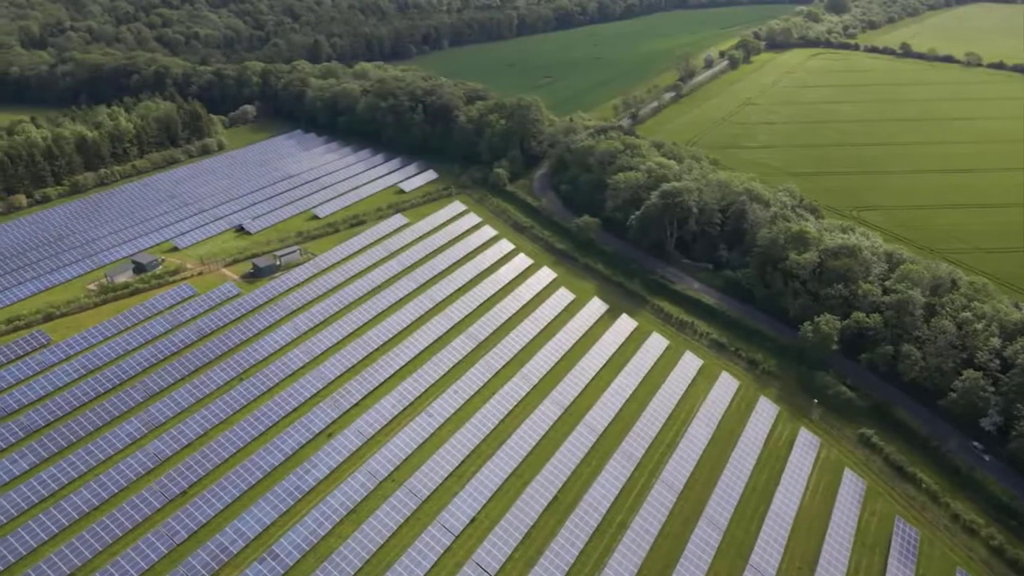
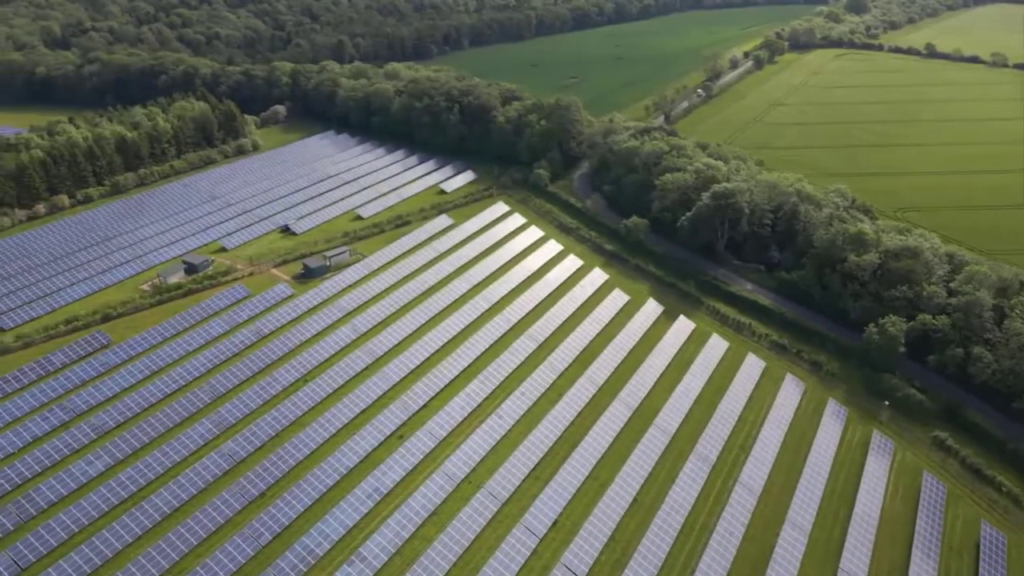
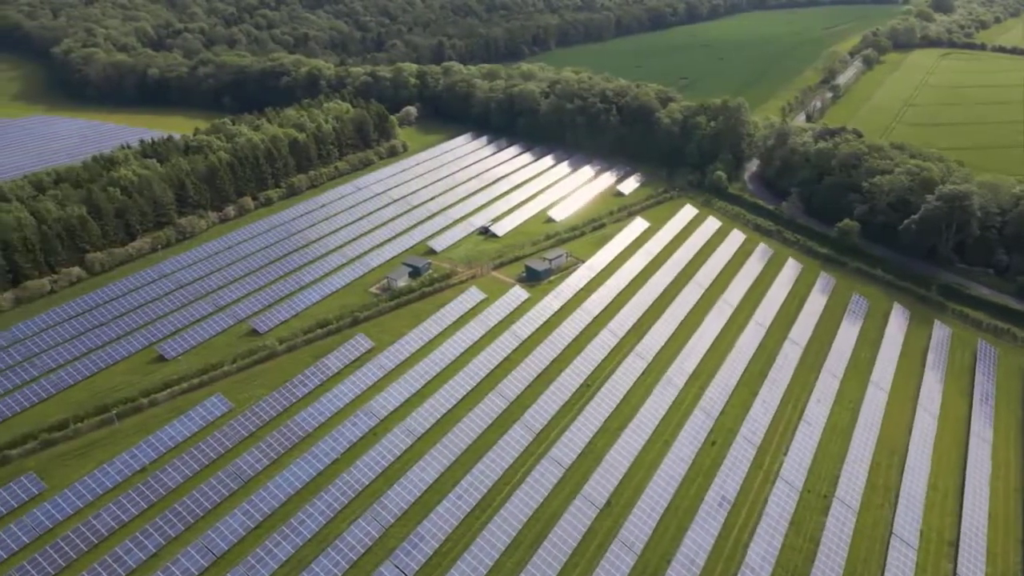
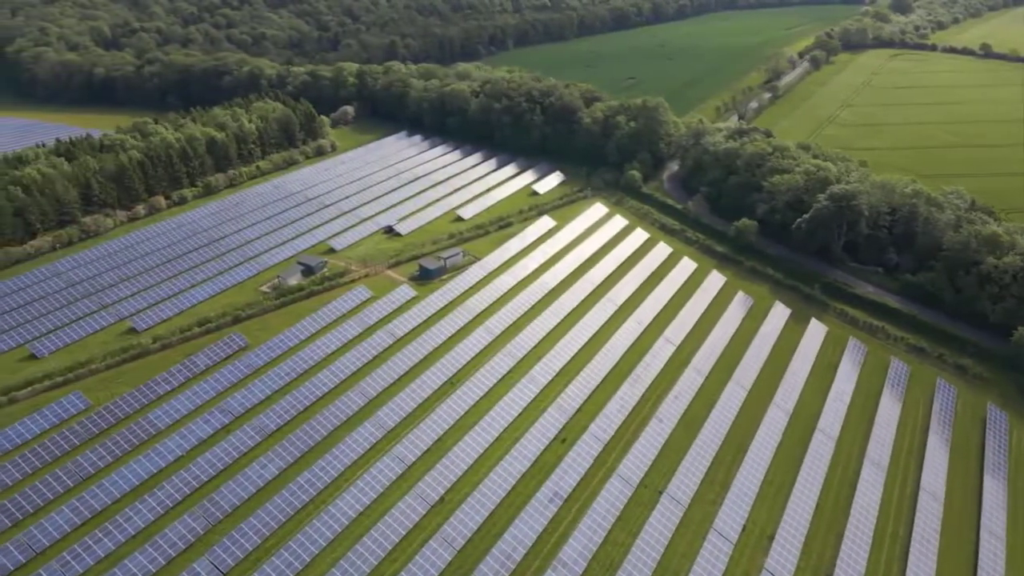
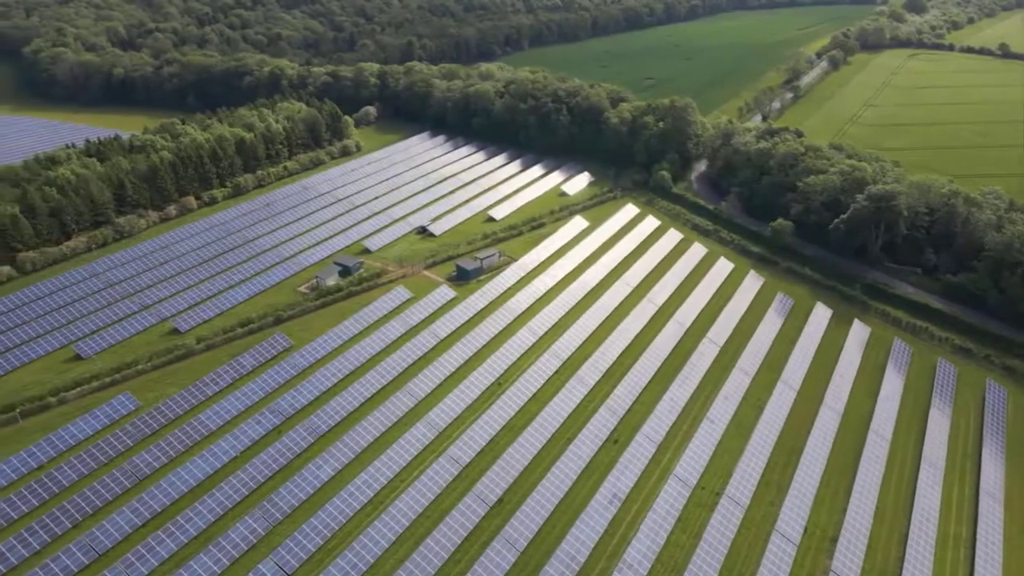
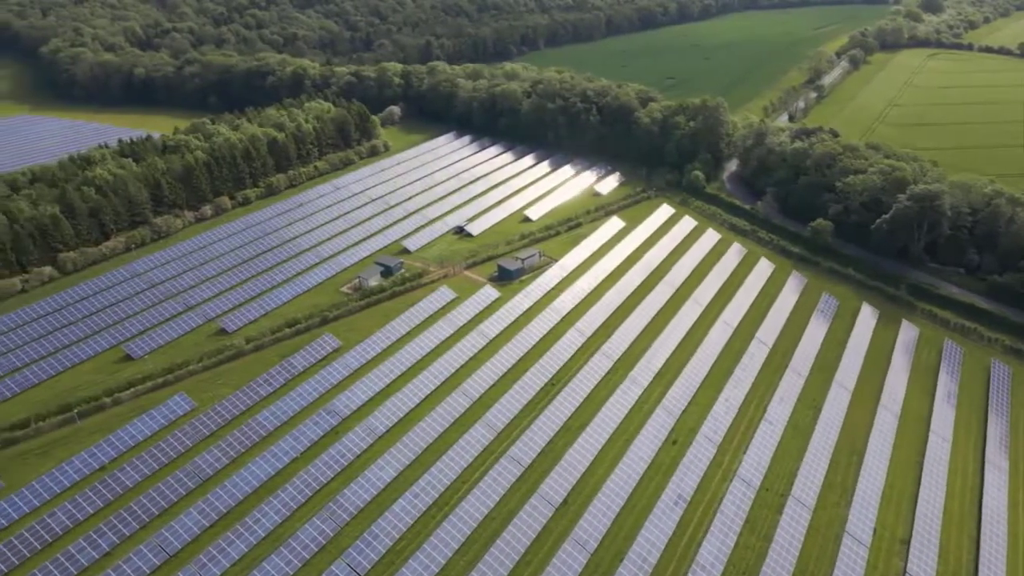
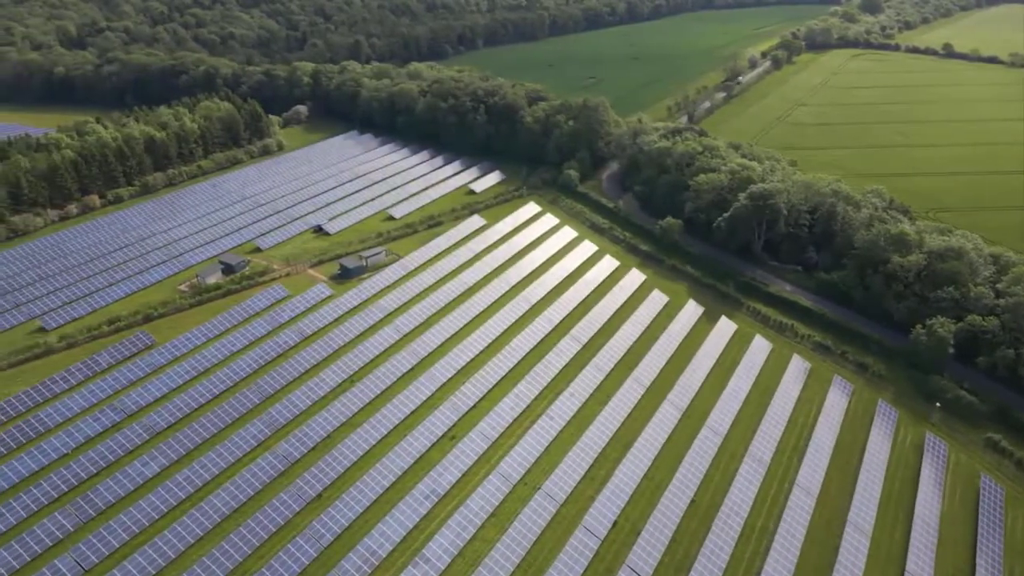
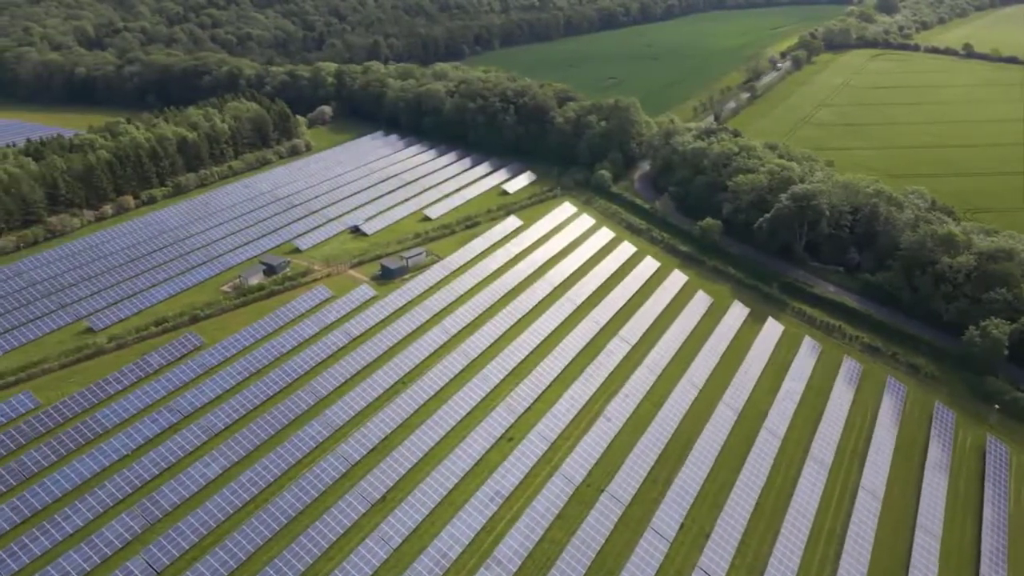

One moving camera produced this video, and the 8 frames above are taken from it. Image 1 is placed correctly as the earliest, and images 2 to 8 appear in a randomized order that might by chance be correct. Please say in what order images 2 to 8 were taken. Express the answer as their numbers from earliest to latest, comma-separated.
2, 7, 8, 4, 5, 6, 3
